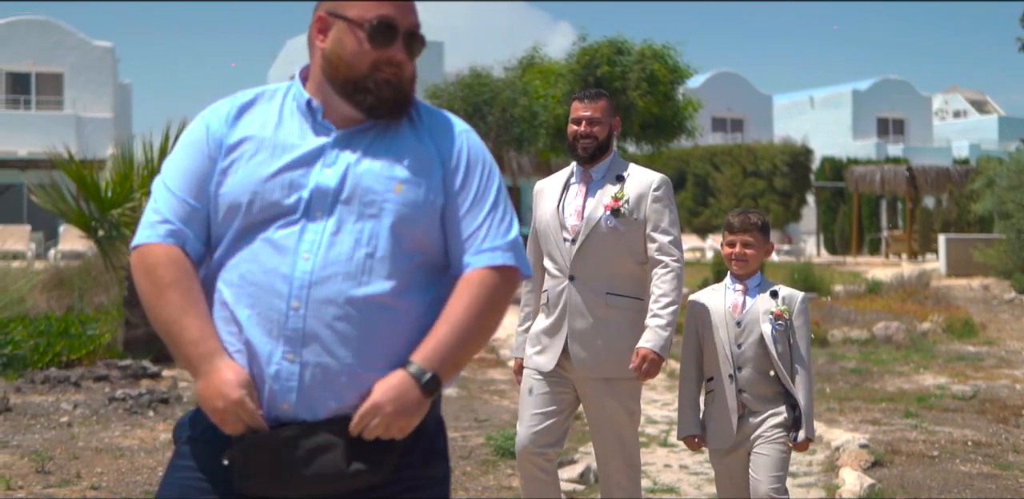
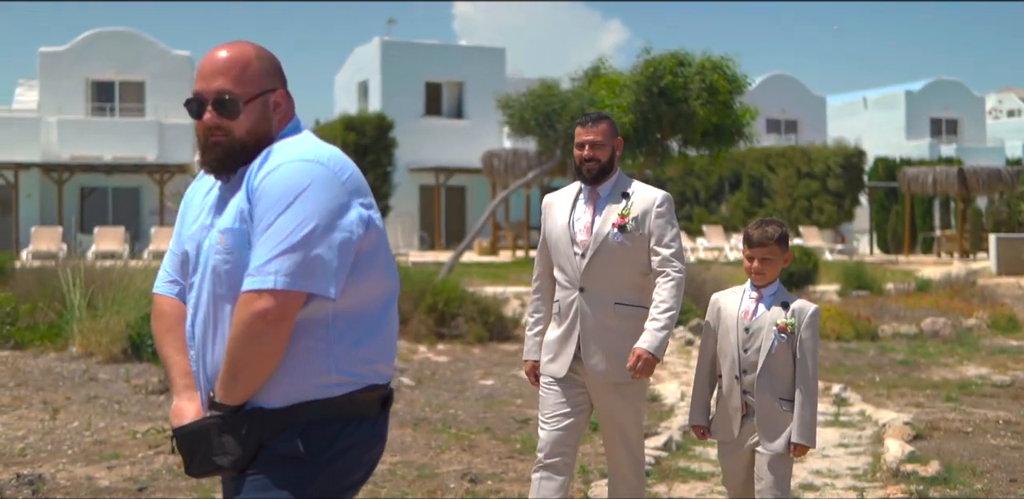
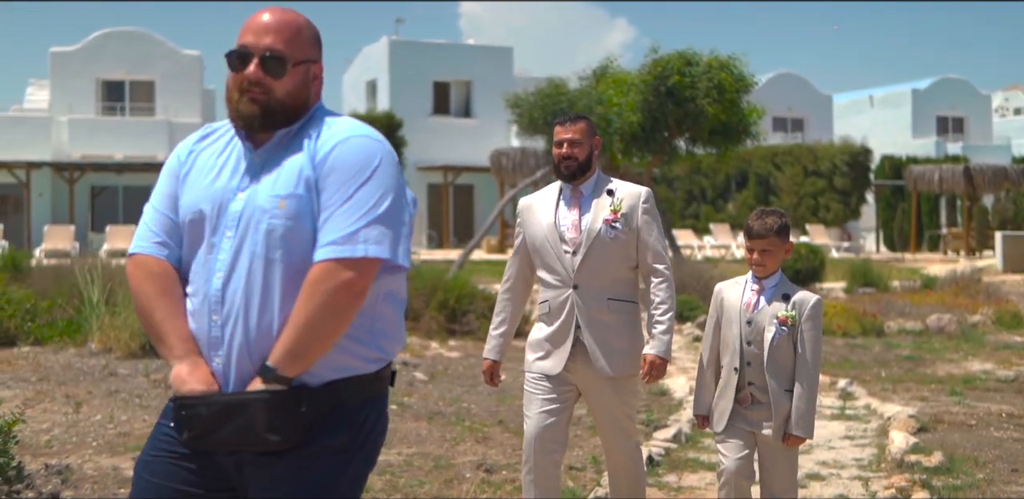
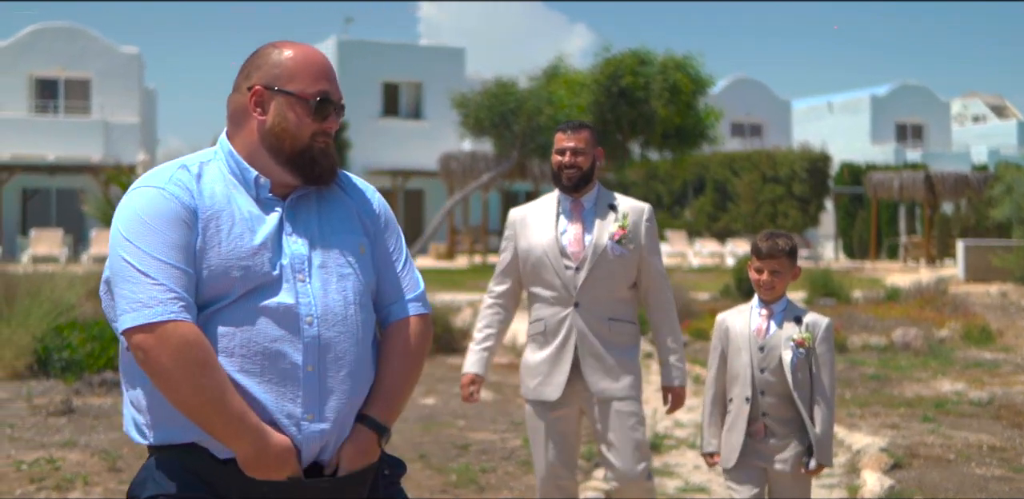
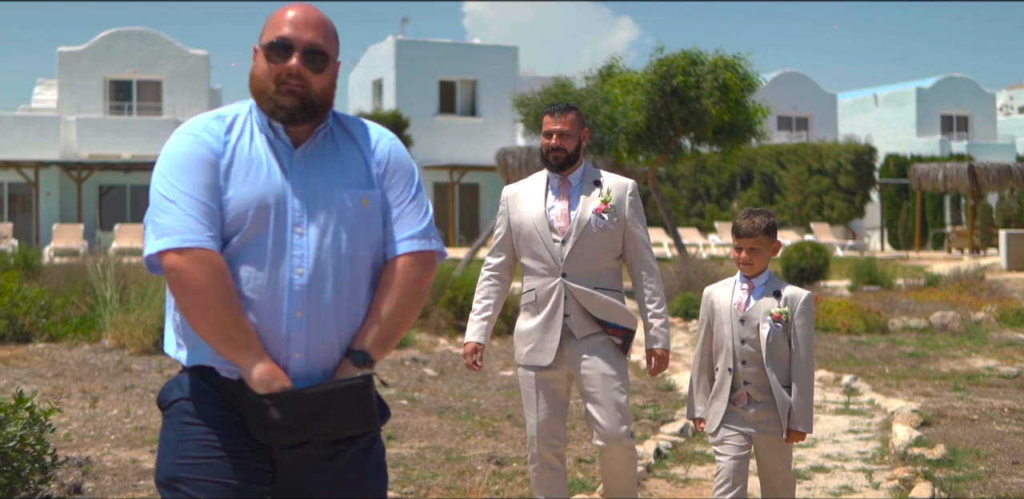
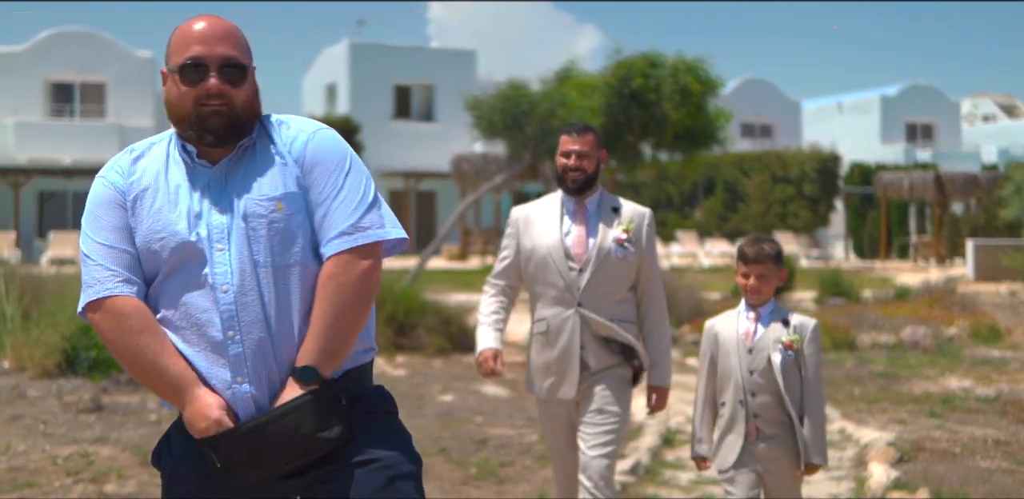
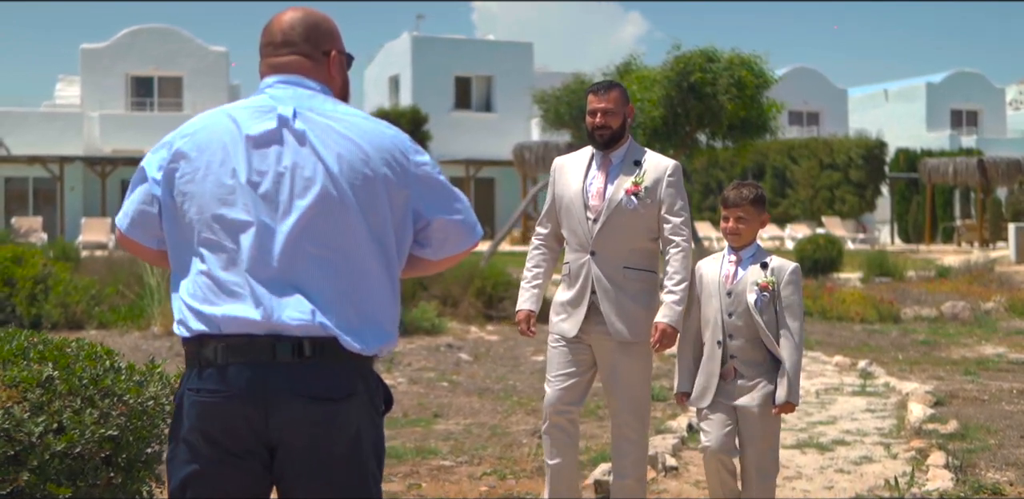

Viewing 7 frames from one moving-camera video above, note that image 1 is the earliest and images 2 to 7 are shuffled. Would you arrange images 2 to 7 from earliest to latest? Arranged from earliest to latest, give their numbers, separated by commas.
4, 6, 2, 3, 5, 7
